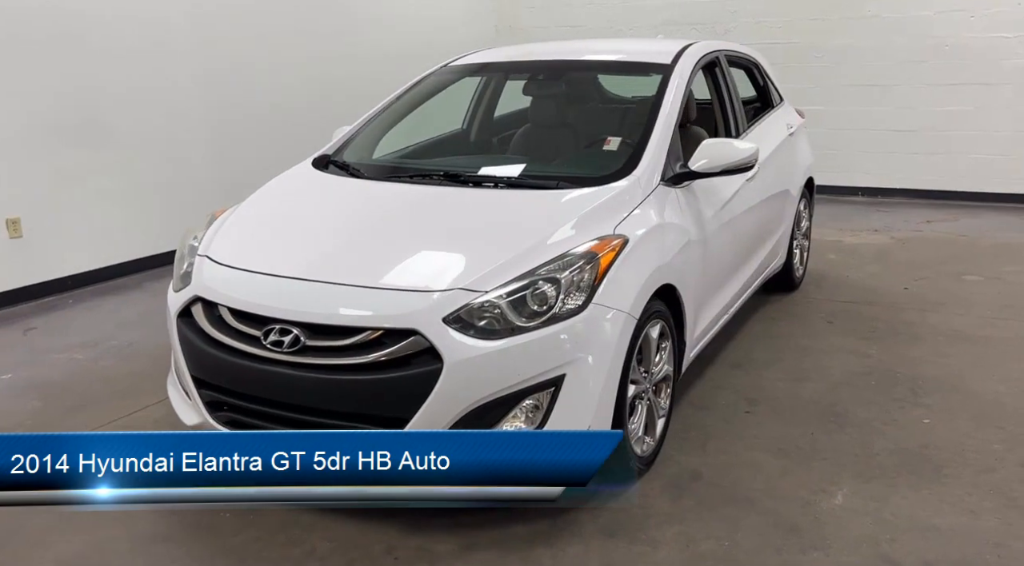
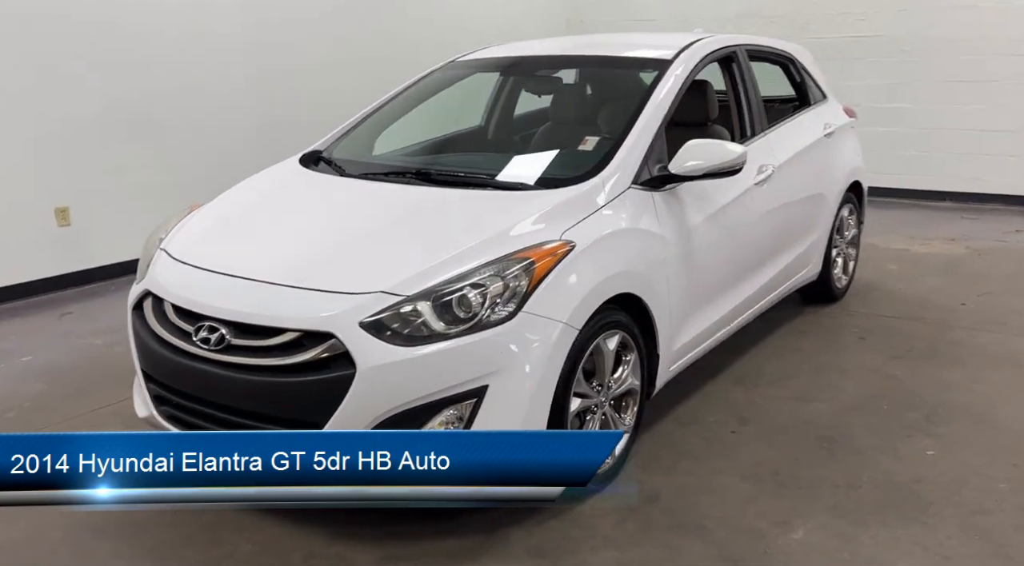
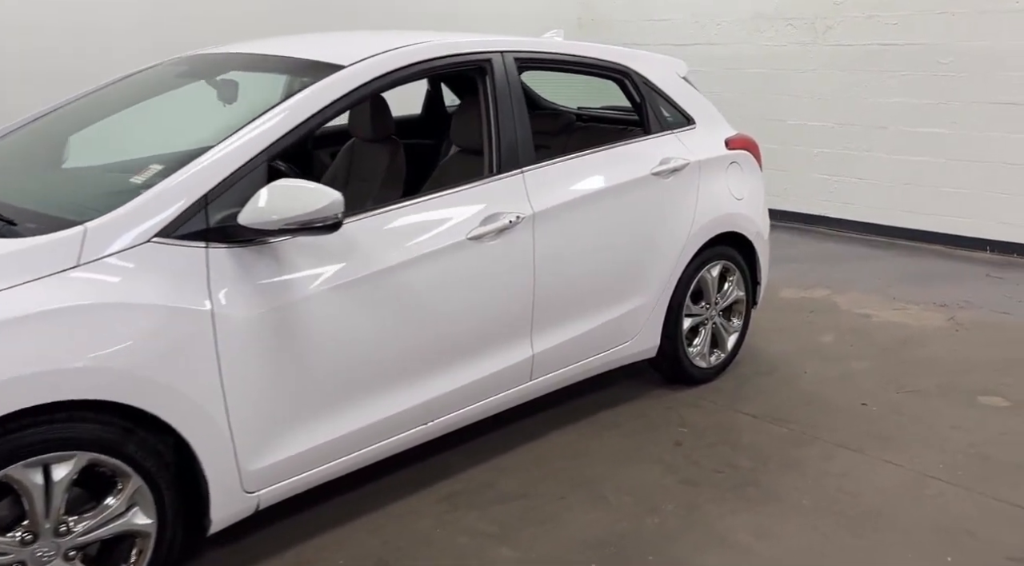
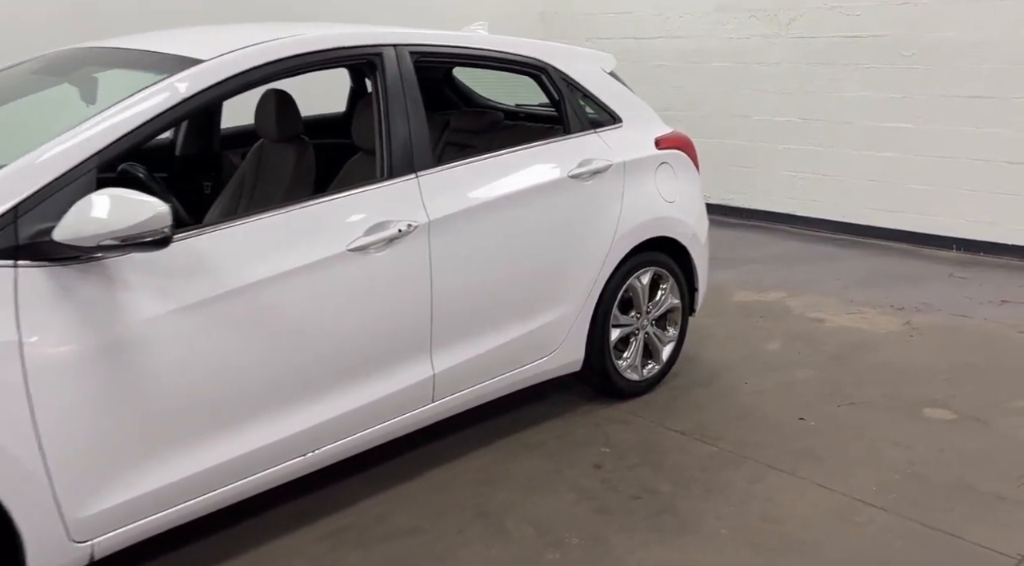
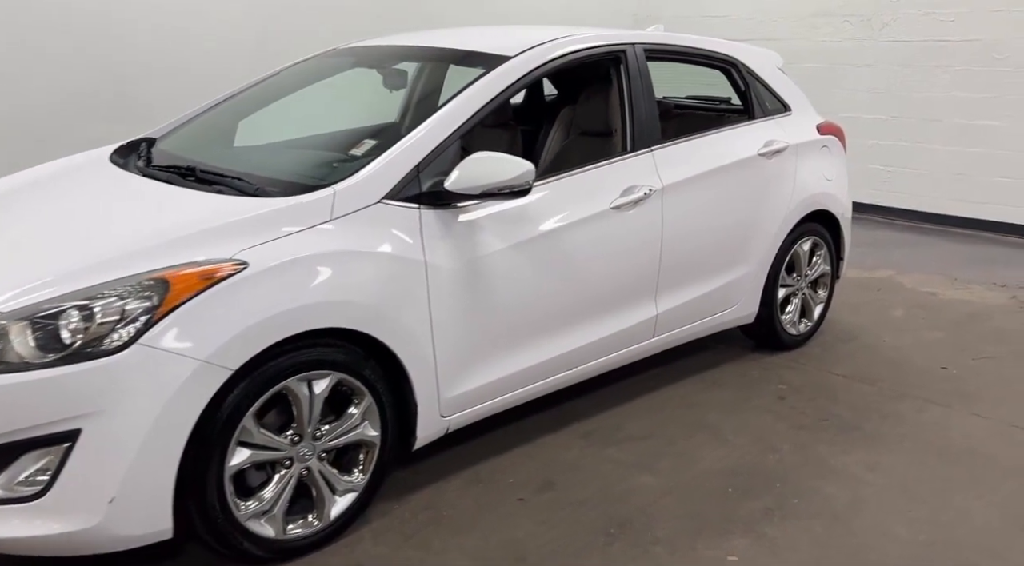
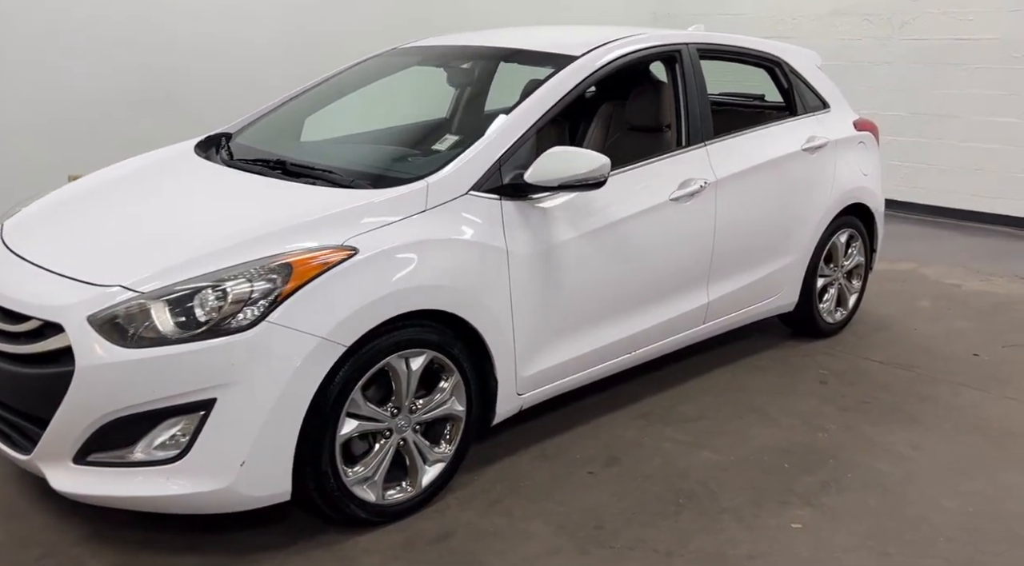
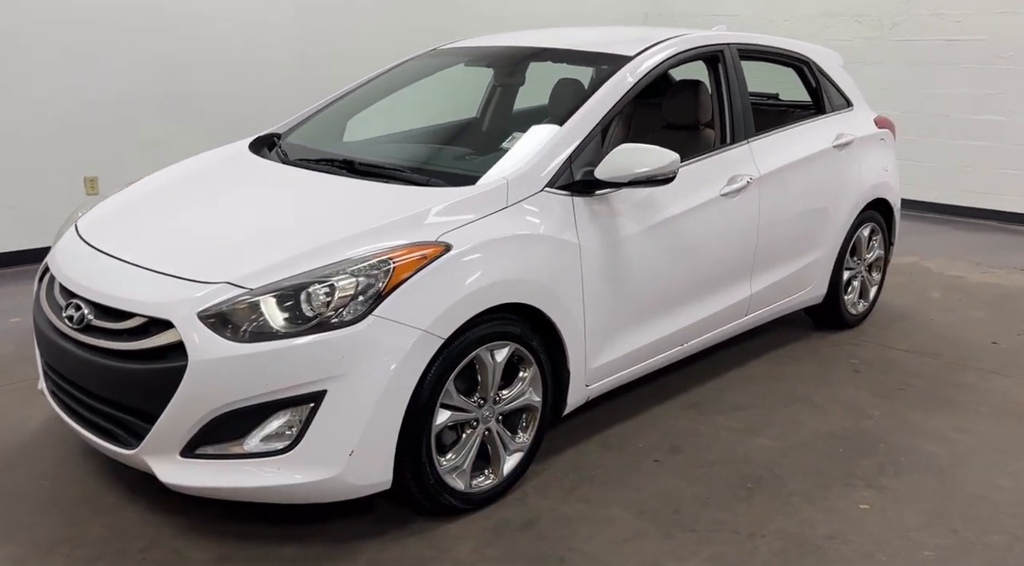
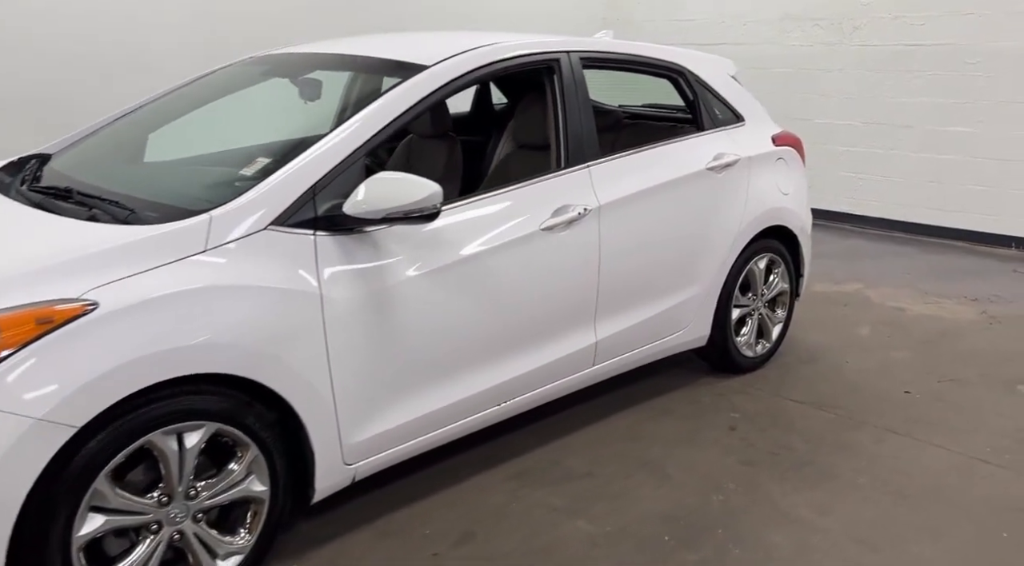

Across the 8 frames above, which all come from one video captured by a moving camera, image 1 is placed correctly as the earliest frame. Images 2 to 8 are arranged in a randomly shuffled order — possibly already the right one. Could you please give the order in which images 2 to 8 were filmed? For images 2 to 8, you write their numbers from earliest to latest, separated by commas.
2, 7, 6, 5, 8, 3, 4
